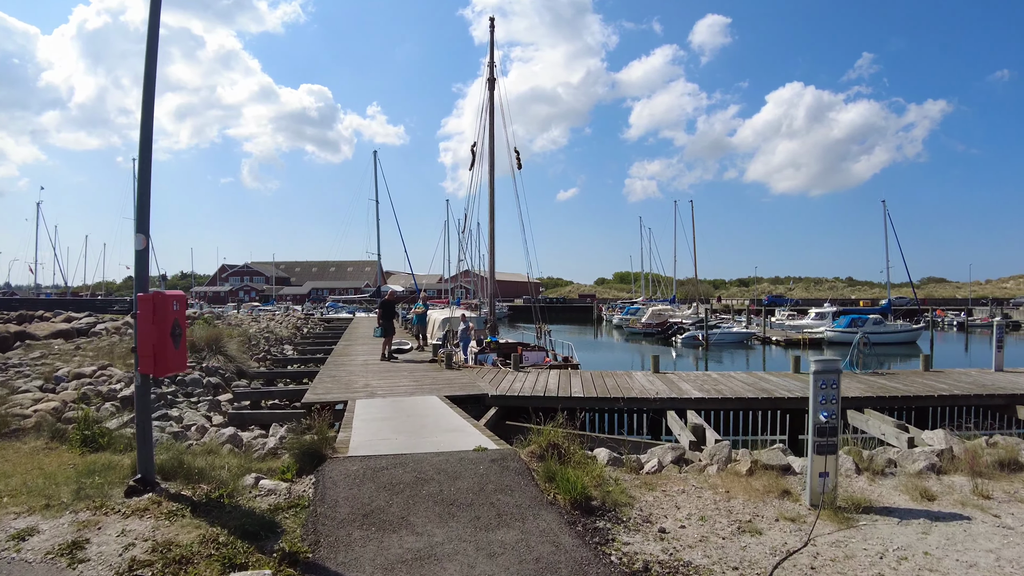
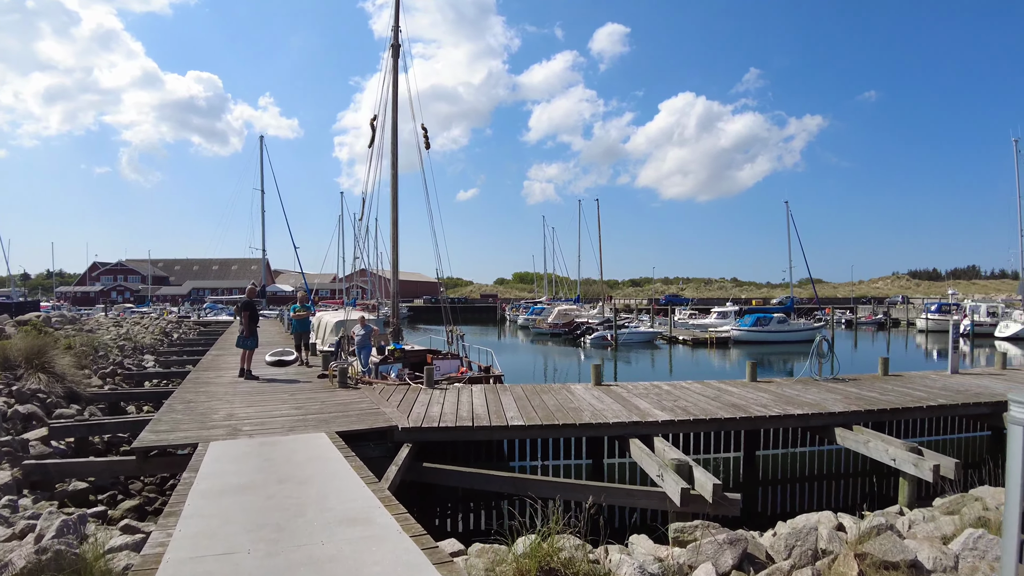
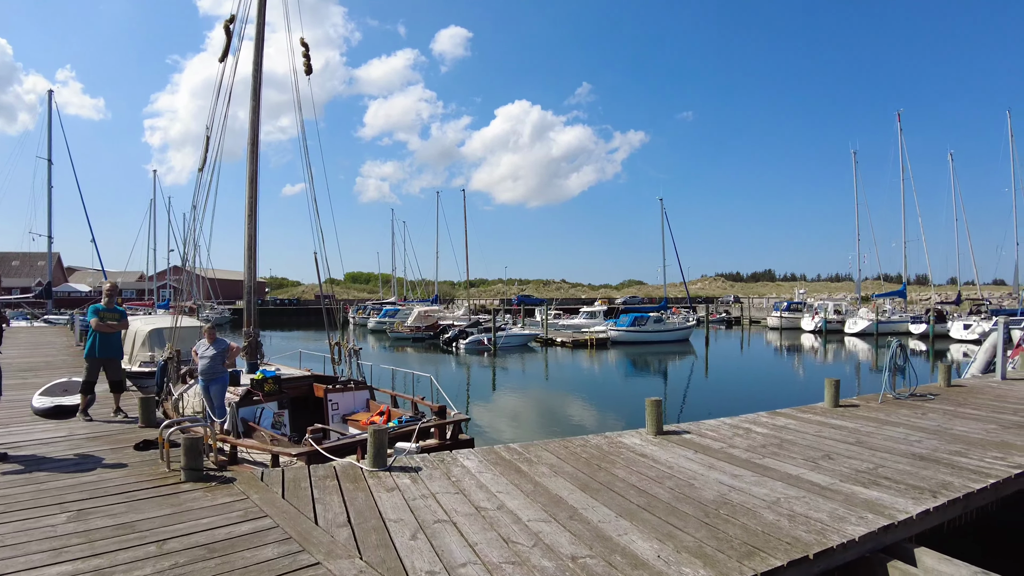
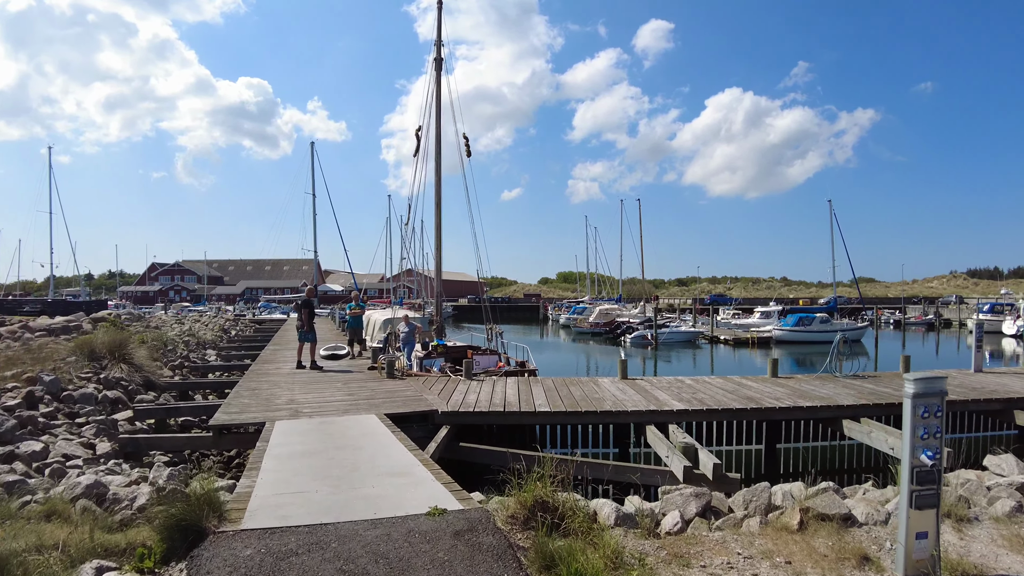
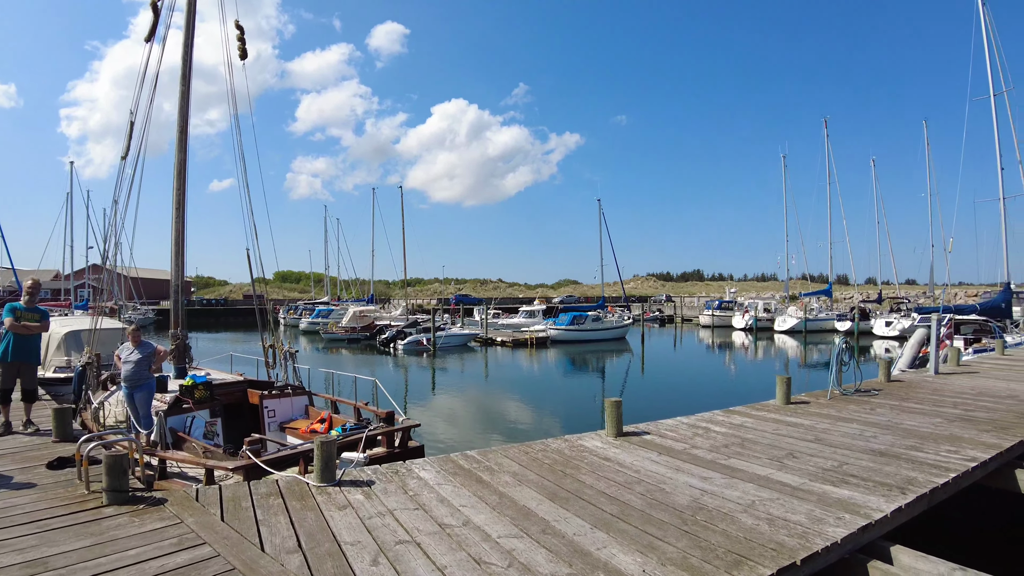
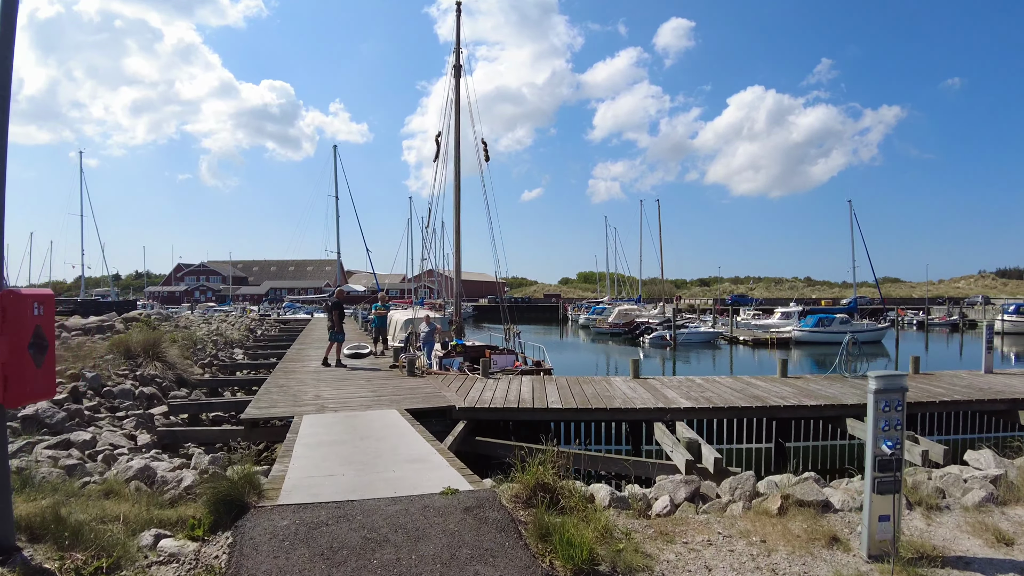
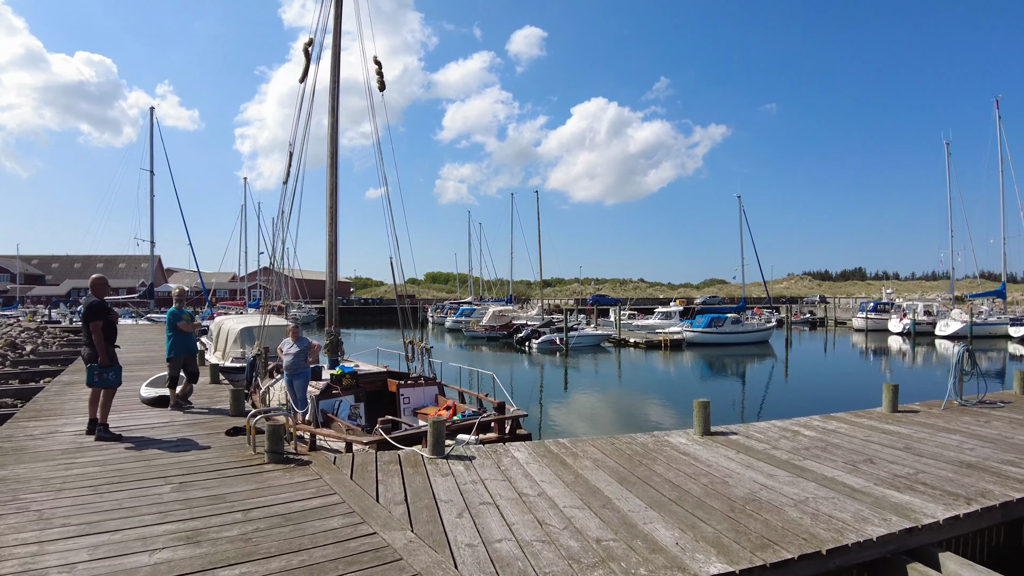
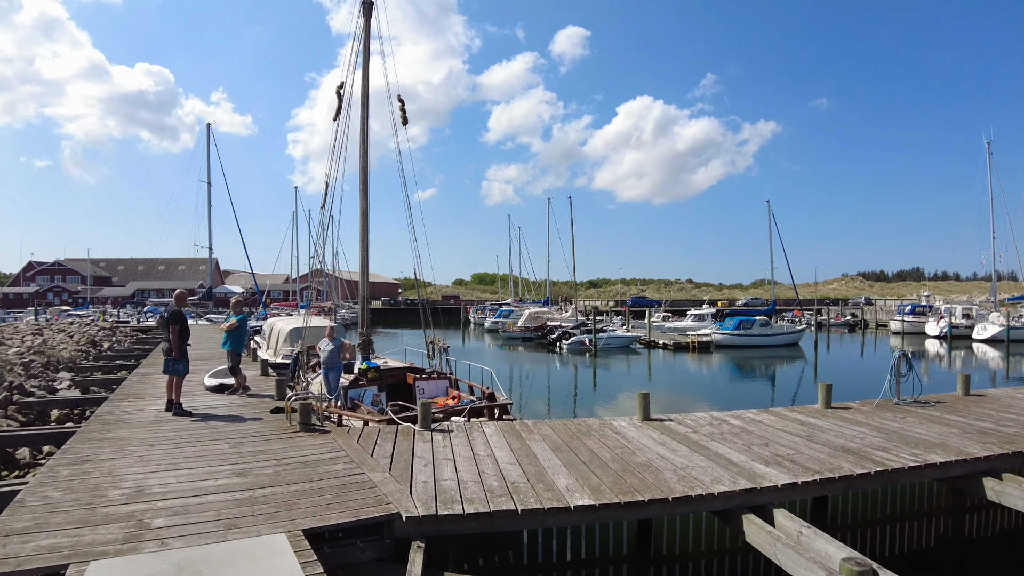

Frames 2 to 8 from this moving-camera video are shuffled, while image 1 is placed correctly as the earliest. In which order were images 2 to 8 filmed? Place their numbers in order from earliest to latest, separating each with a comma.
6, 4, 2, 8, 7, 3, 5
